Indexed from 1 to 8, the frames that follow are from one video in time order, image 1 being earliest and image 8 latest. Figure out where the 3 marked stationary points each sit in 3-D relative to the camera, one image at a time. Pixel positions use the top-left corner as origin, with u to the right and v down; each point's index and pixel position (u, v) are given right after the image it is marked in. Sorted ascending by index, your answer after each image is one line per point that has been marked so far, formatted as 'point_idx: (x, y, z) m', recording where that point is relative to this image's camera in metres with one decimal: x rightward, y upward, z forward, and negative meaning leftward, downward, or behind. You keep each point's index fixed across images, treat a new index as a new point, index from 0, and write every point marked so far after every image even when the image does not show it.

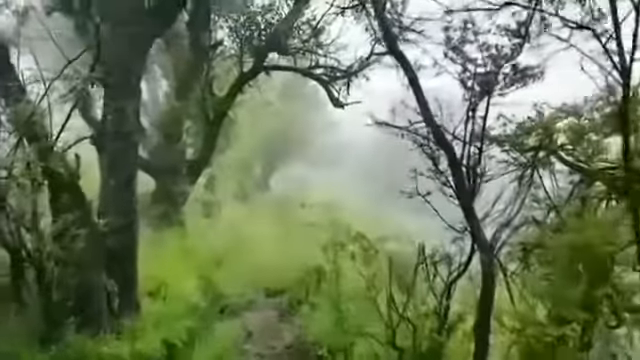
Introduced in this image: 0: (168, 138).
0: (-2.5, +0.7, +7.2) m
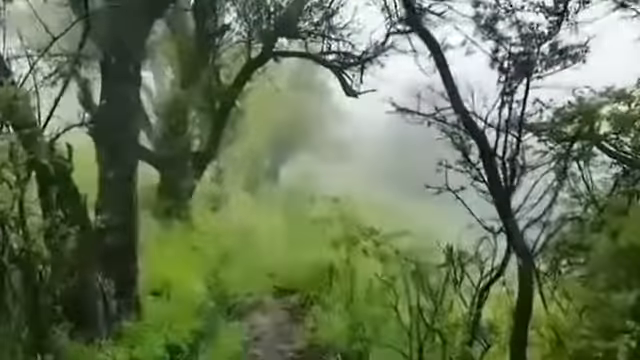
0: (-2.3, +0.8, +7.0) m
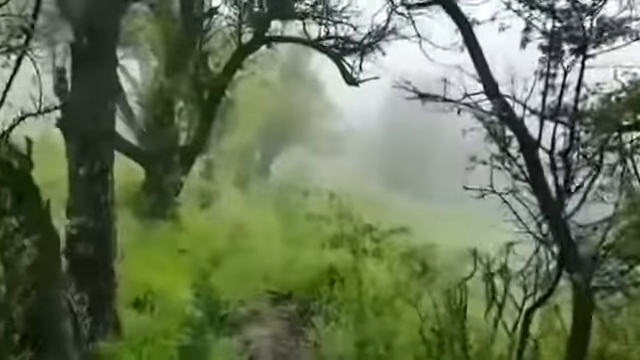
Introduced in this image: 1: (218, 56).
0: (-2.4, +0.8, +6.5) m
1: (-1.5, +1.8, +6.5) m
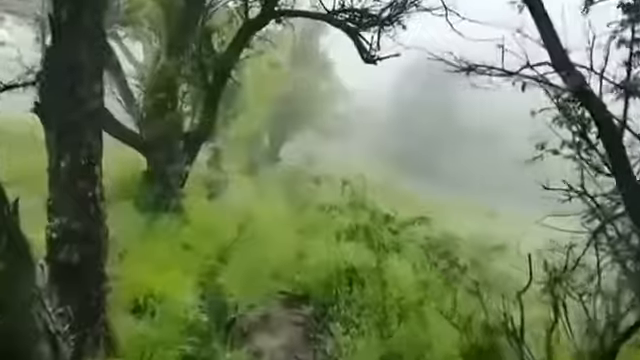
0: (-2.2, +1.0, +6.1) m
1: (-1.3, +2.0, +6.0) m
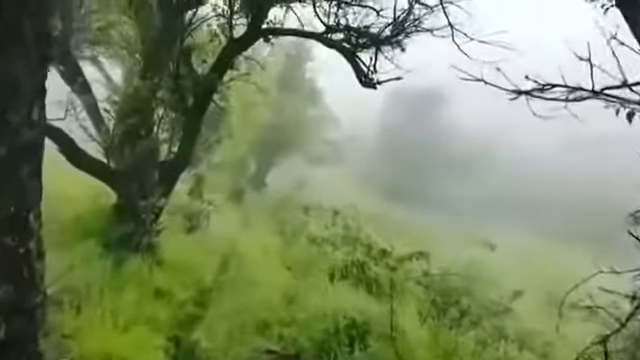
0: (-2.3, +0.6, +5.5) m
1: (-1.4, +1.5, +5.5) m
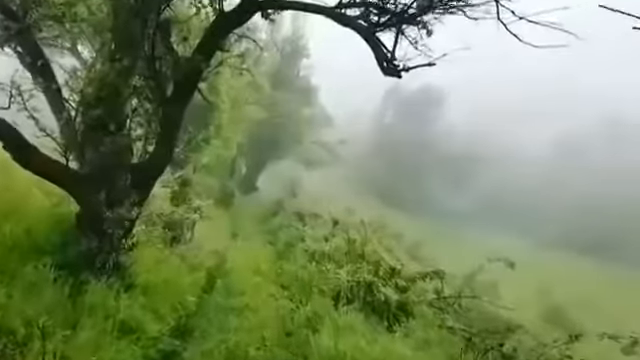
0: (-2.2, +0.5, +4.7) m
1: (-1.4, +1.5, +4.7) m
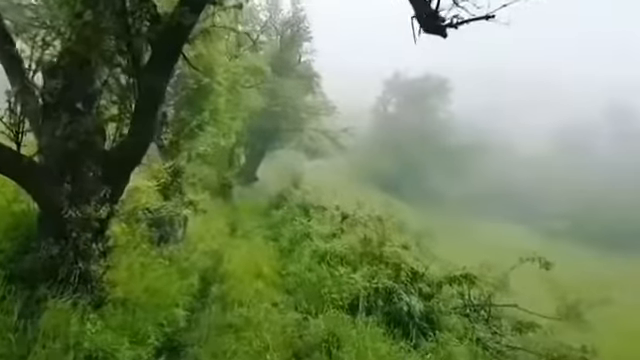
0: (-2.1, +0.6, +3.9) m
1: (-1.2, +1.6, +3.9) m
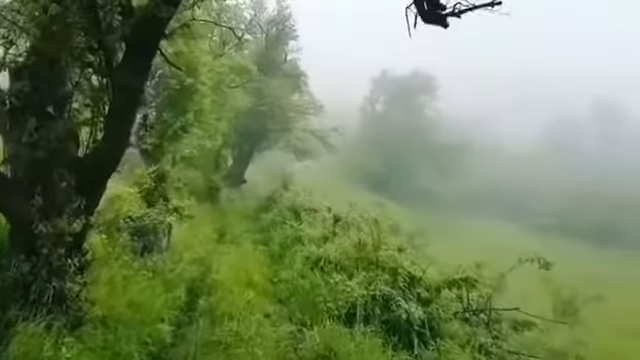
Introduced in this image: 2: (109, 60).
0: (-2.2, +0.5, +3.6) m
1: (-1.3, +1.5, +3.6) m
2: (-1.6, +1.0, +3.7) m
